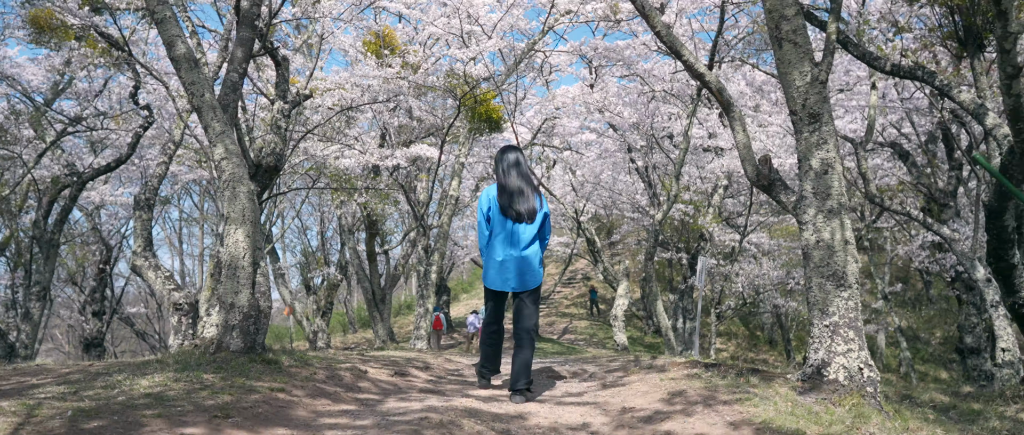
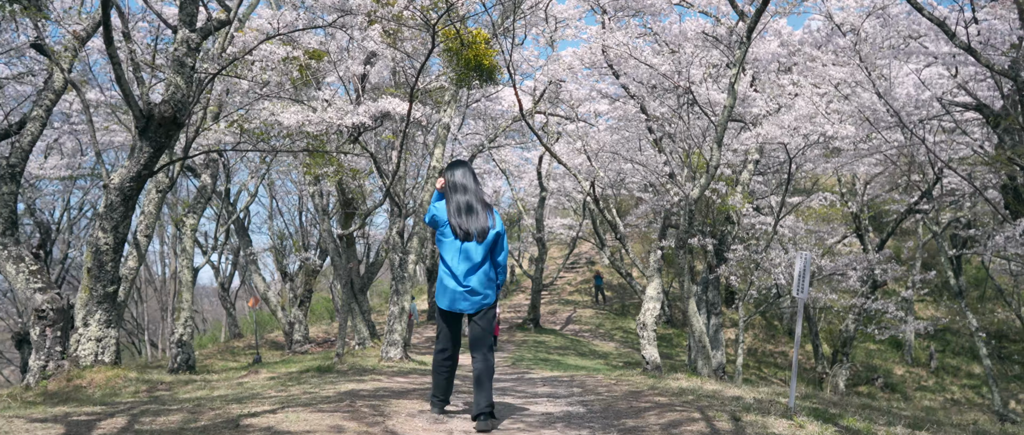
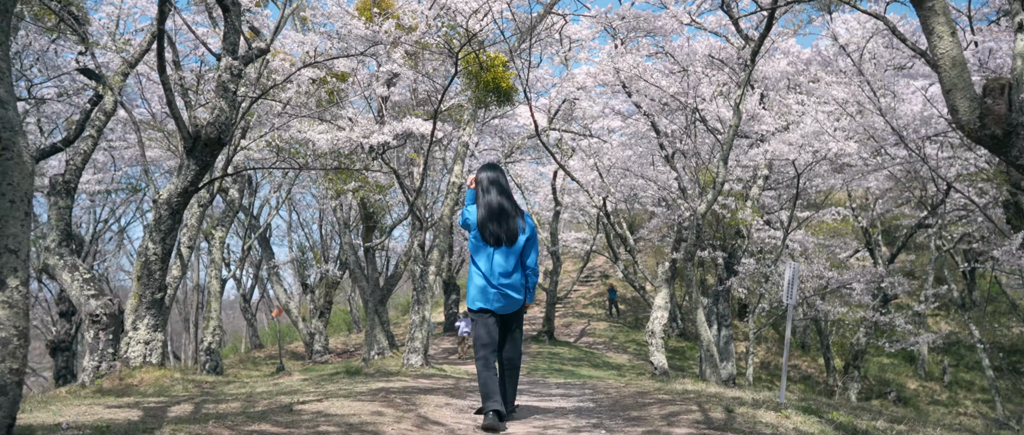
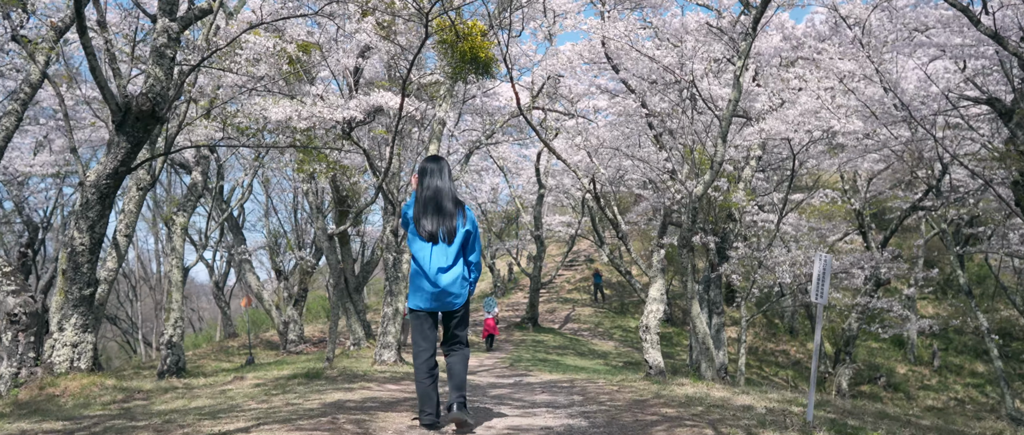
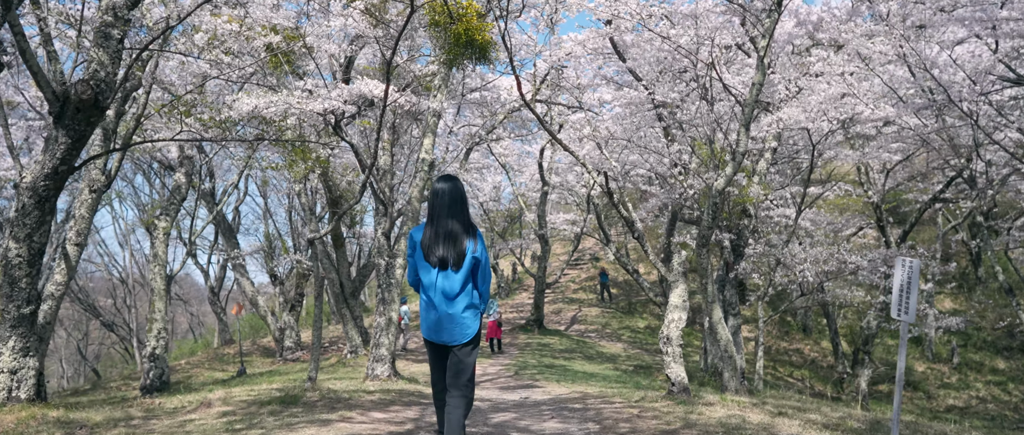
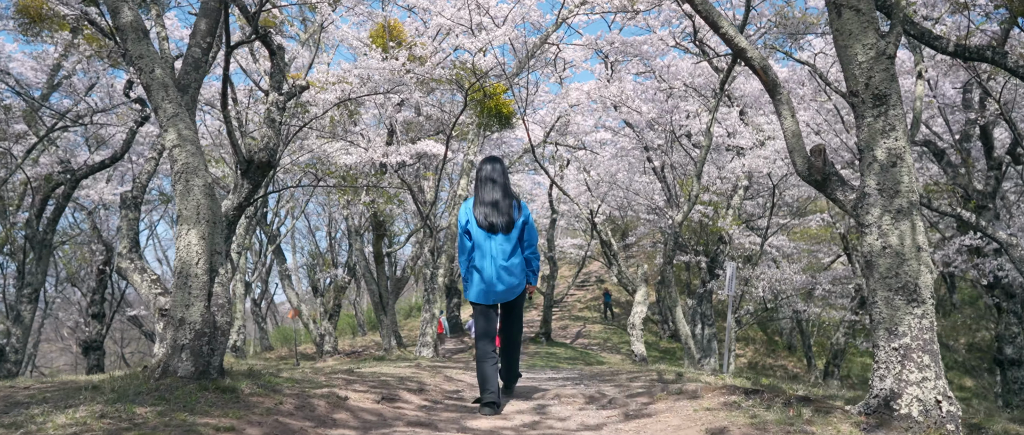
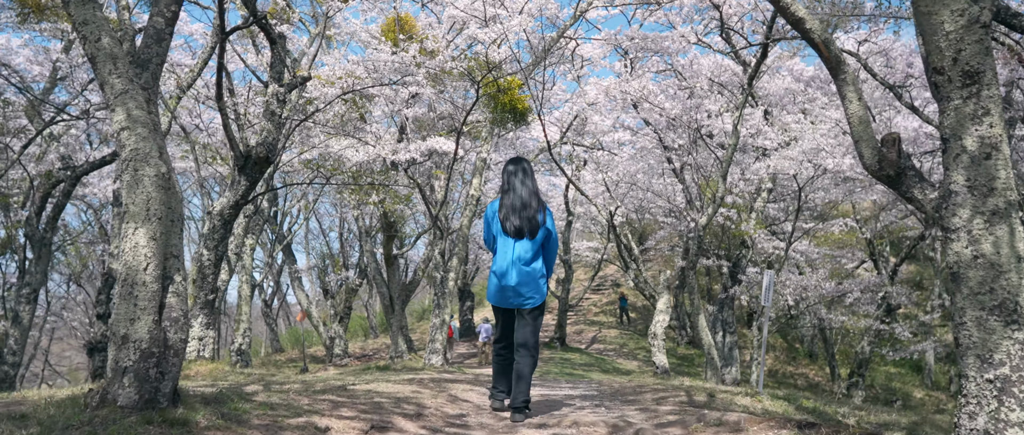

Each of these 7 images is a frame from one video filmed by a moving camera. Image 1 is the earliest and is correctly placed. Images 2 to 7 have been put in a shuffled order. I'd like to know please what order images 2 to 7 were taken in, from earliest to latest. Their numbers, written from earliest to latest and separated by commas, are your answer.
6, 7, 3, 2, 4, 5
